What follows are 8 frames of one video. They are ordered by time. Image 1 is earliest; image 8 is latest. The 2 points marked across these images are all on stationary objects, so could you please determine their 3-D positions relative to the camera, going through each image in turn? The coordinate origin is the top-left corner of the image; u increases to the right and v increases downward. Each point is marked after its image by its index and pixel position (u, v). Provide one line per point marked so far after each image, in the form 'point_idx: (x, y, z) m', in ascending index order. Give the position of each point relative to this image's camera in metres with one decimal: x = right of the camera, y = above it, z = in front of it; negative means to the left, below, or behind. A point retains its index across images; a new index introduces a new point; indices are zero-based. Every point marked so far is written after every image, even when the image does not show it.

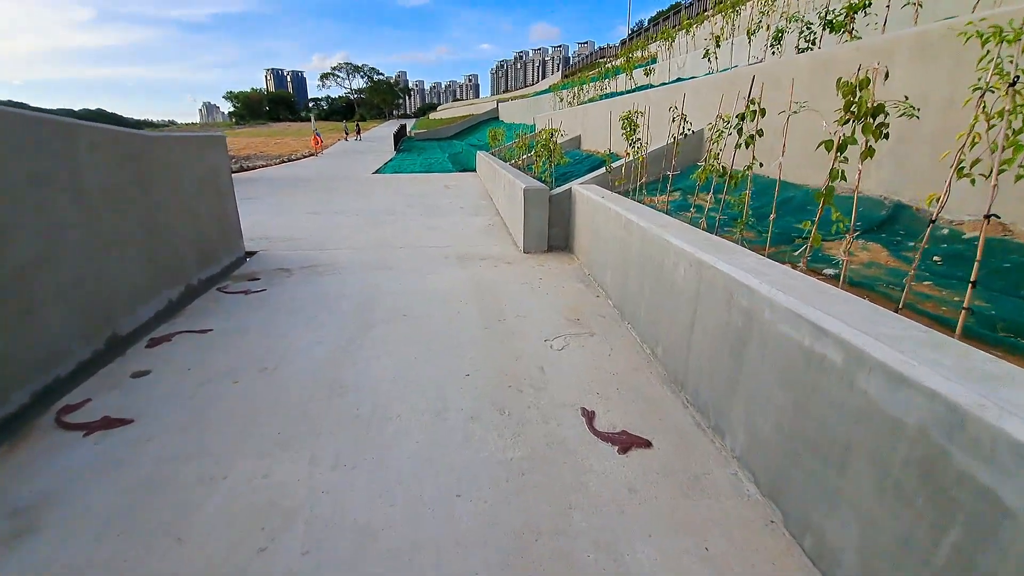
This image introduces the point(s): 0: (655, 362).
0: (+0.6, -0.3, +2.3) m
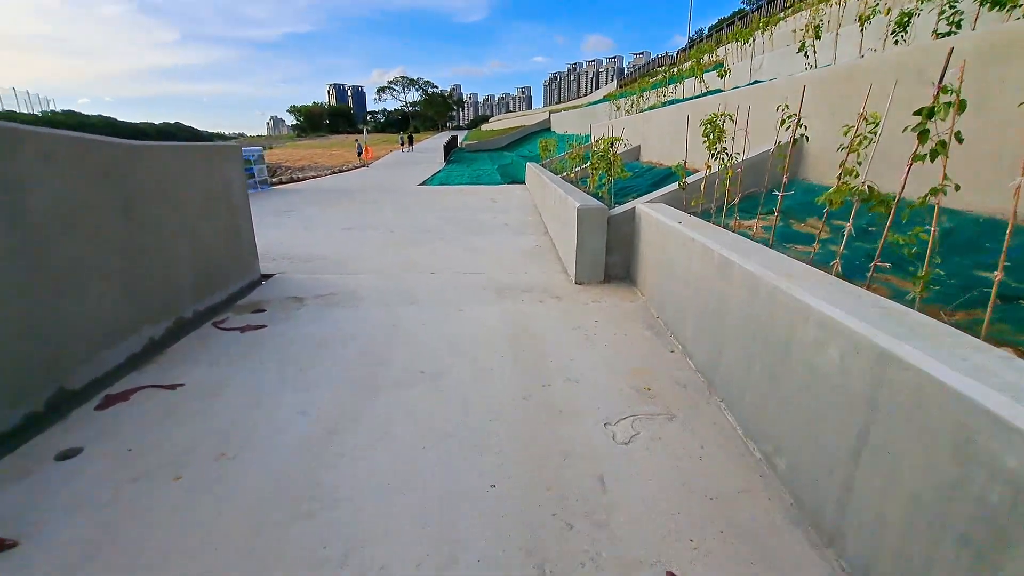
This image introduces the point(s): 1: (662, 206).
0: (+0.8, -0.6, +1.5) m
1: (+1.0, +0.5, +3.4) m
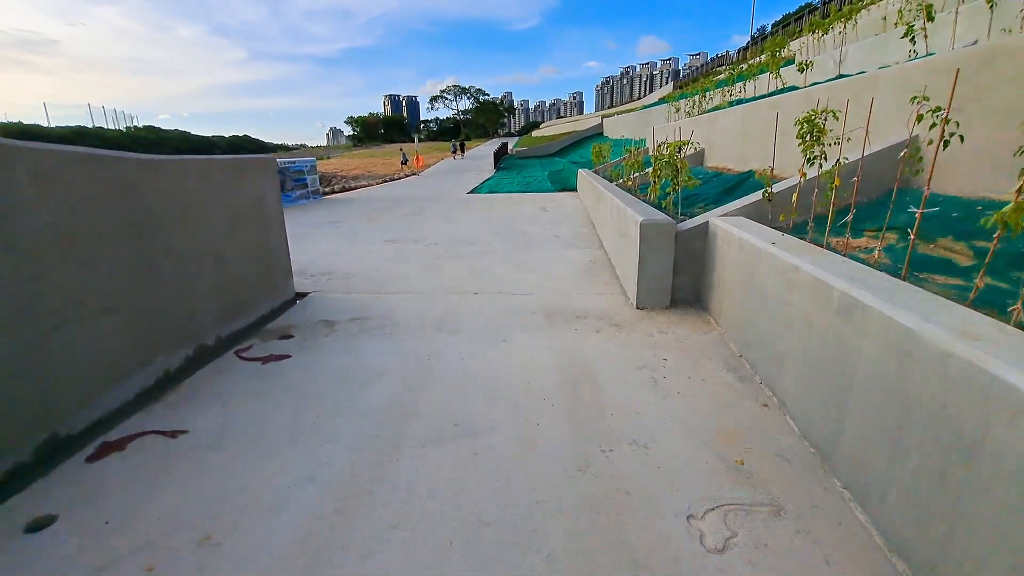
0: (+0.9, -0.7, +1.1) m
1: (+1.3, +0.4, +2.9) m
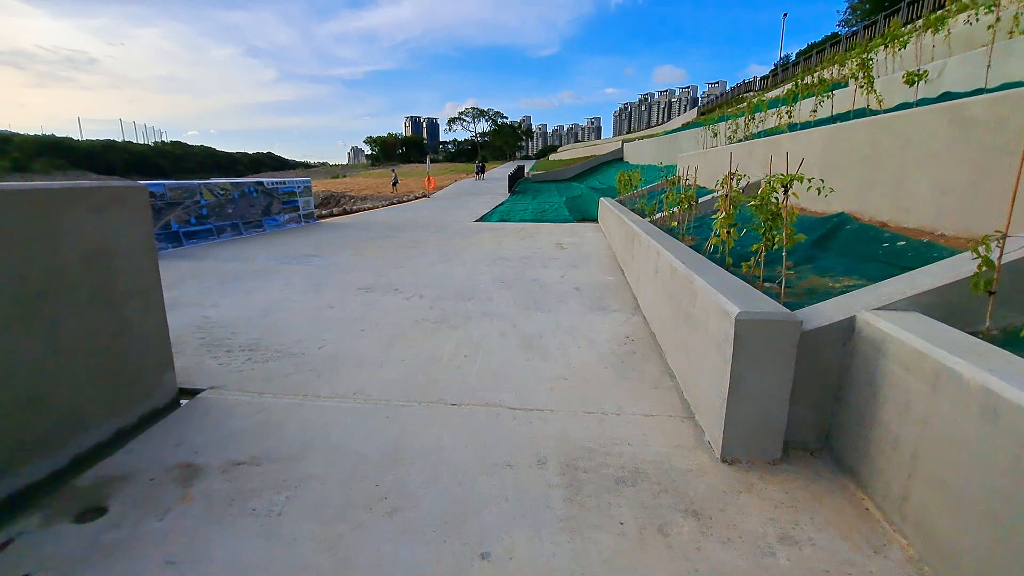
0: (+0.8, -1.1, -0.3) m
1: (+1.3, -0.1, +1.6) m
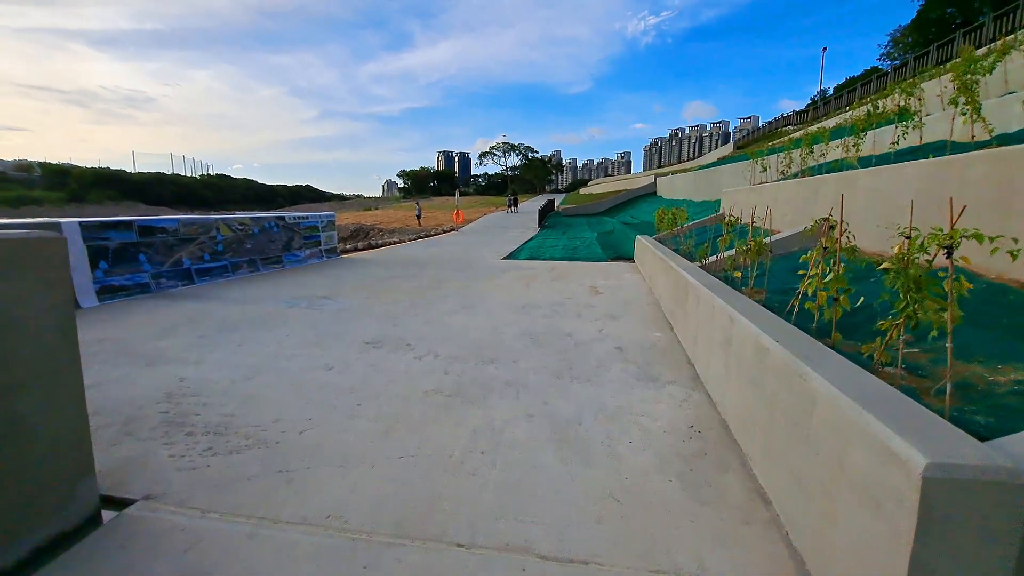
0: (+0.7, -1.3, -1.1) m
1: (+1.4, -0.4, +0.9) m
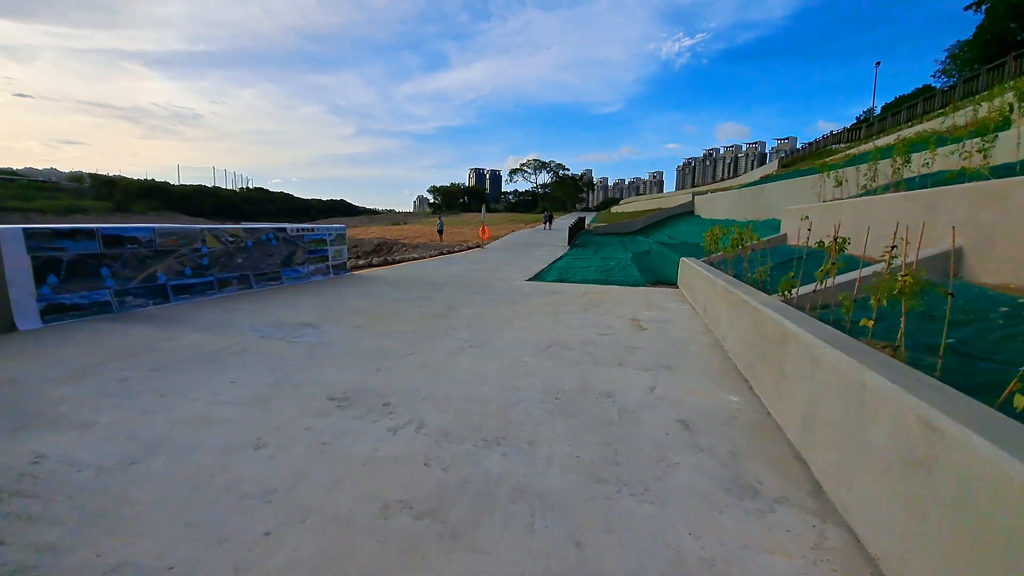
0: (+0.5, -1.4, -2.2) m
1: (+1.3, -0.6, -0.3) m
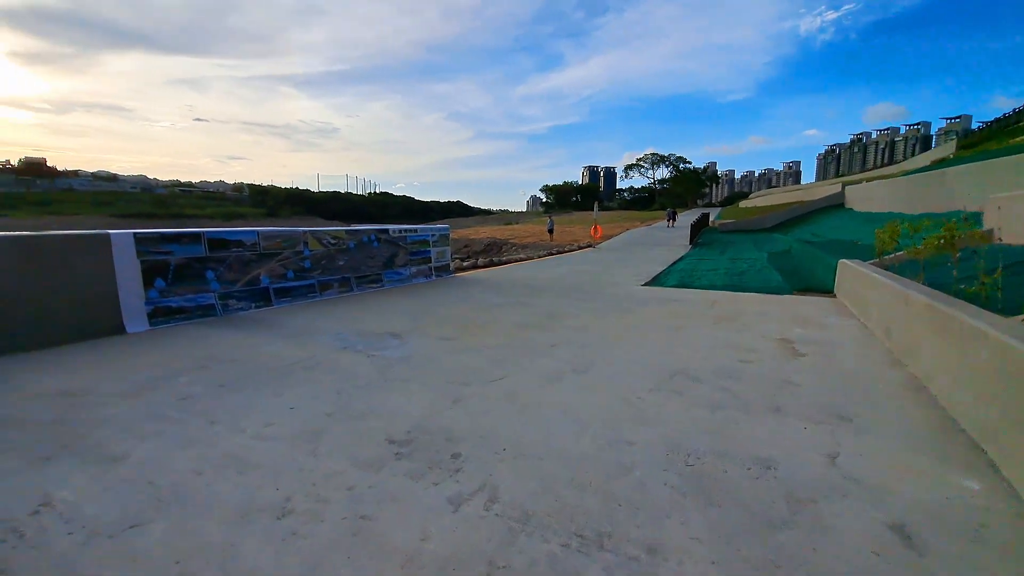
0: (-0.1, -1.4, -3.0) m
1: (+1.0, -0.6, -1.3) m
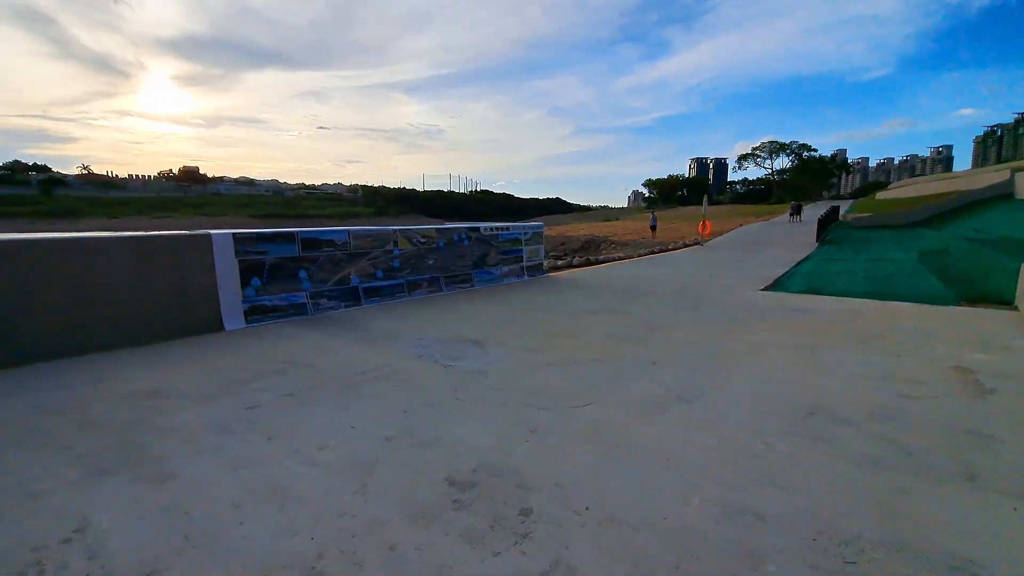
0: (-0.9, -1.5, -3.4) m
1: (+0.6, -0.7, -1.9) m
